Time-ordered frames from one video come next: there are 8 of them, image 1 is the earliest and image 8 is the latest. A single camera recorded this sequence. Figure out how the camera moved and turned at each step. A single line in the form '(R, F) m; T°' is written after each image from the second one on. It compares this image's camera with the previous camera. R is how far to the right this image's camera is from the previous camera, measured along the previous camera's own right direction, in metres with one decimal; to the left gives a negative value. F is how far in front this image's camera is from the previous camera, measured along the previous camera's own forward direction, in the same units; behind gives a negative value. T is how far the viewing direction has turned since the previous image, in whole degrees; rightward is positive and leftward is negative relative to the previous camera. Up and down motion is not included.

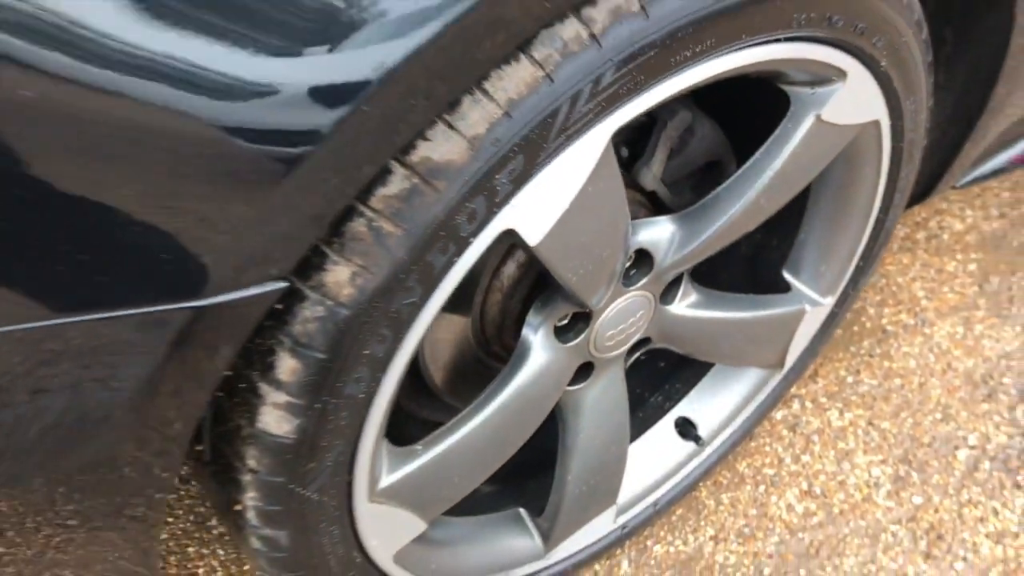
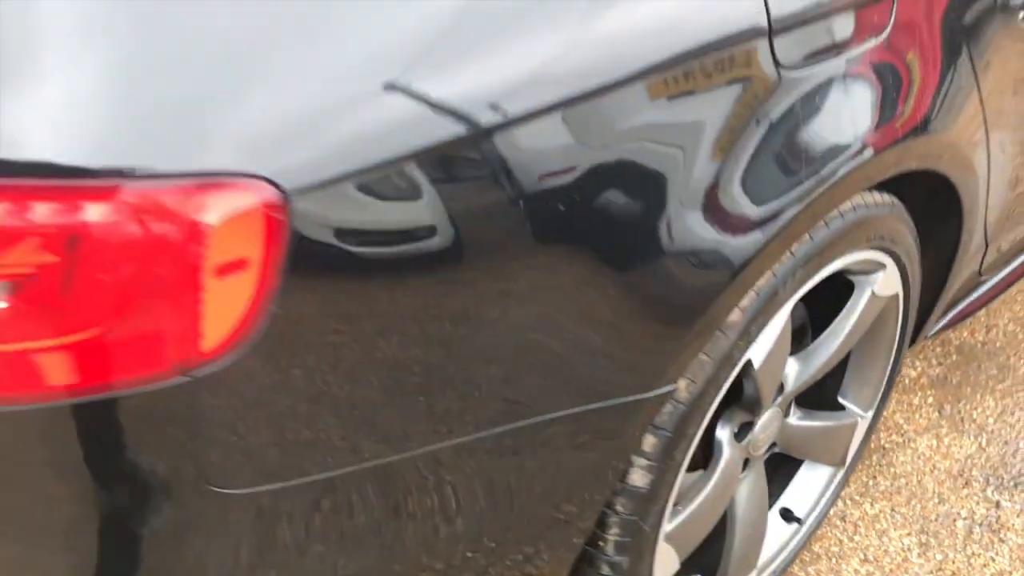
(-0.4, -0.4) m; +8°
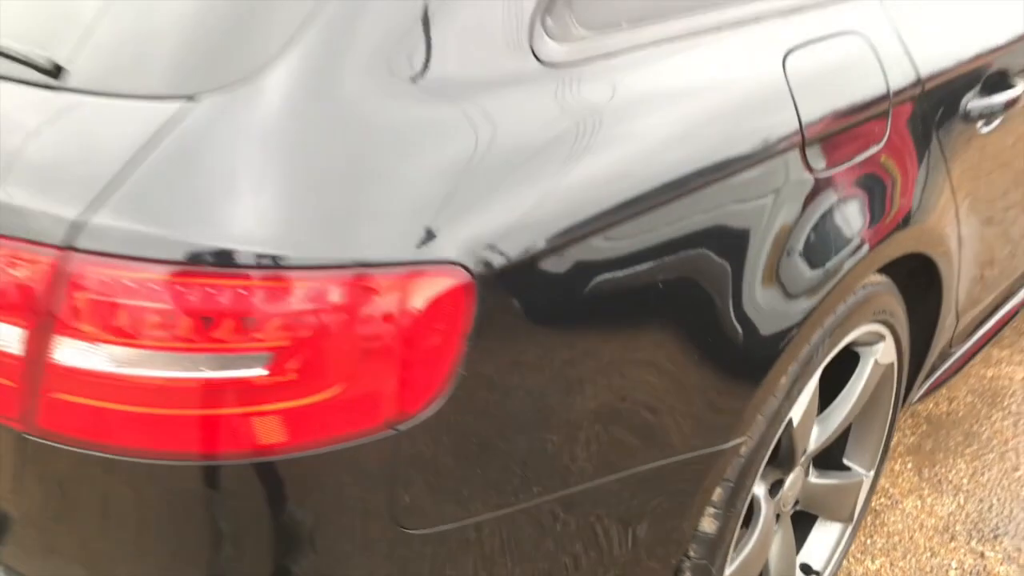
(-0.2, -0.2) m; +5°
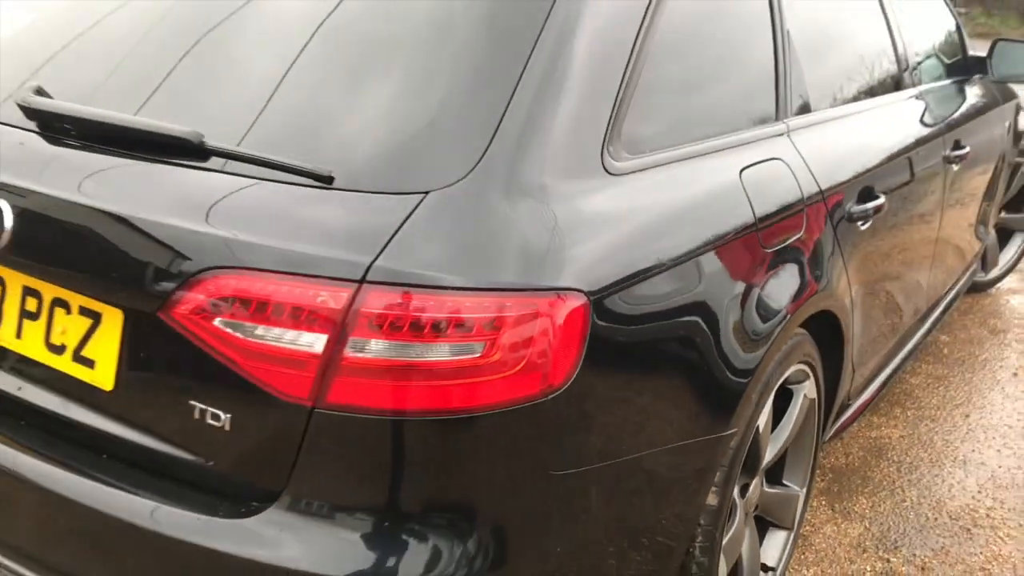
(-0.3, -0.4) m; +8°
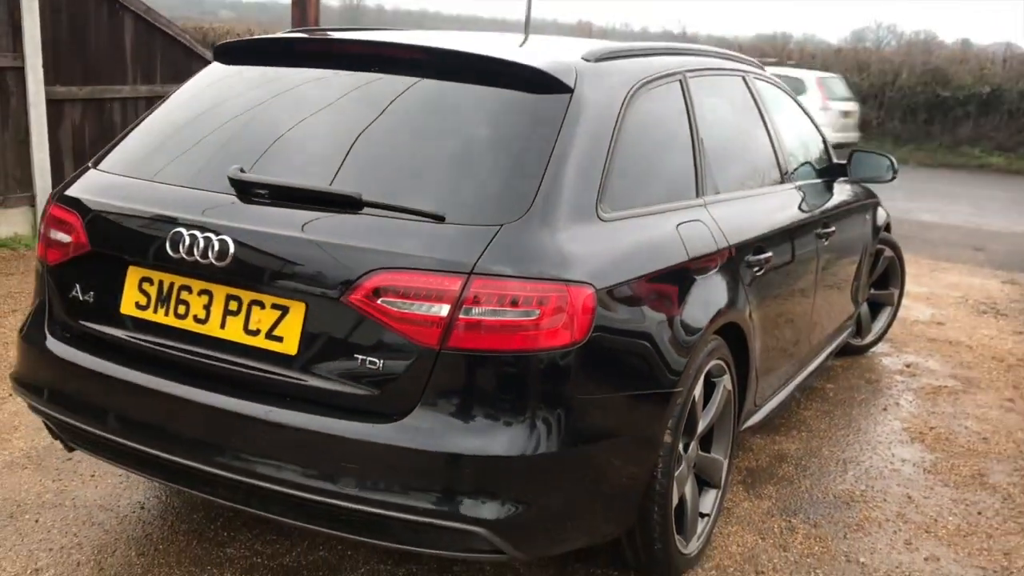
(-0.3, -0.8) m; +5°
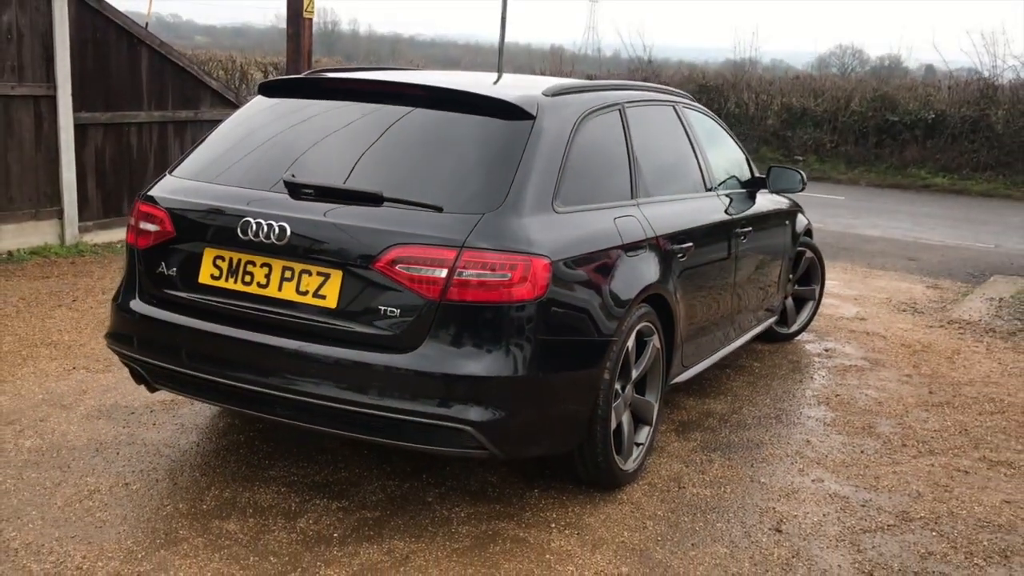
(0.0, -0.8) m; +1°
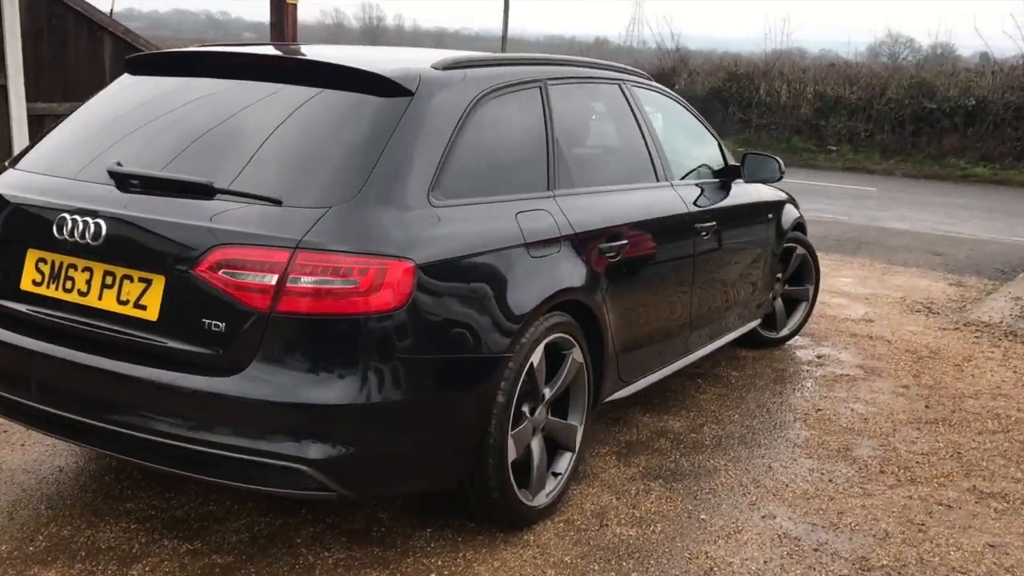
(+0.5, +0.5) m; -3°
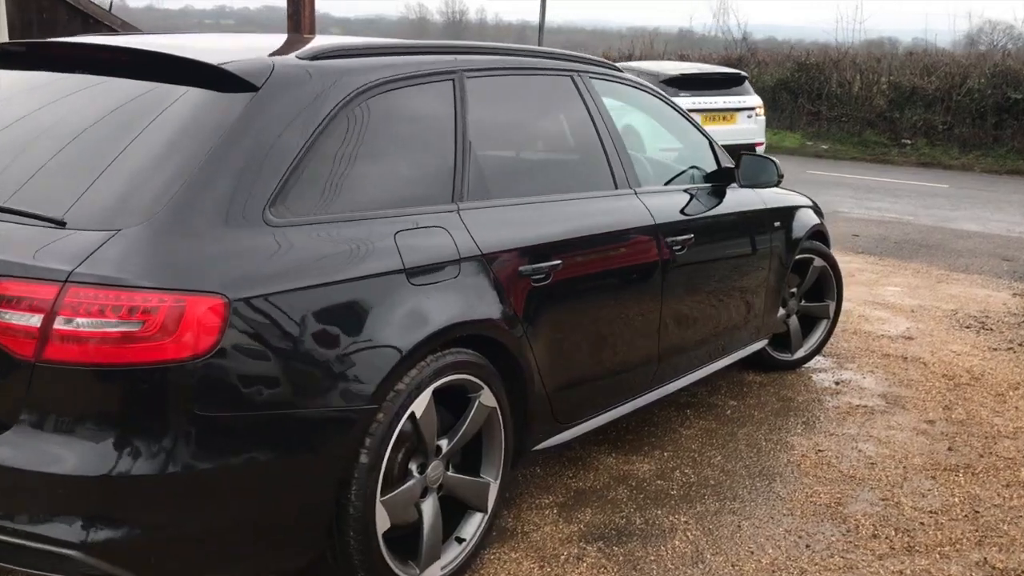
(+0.5, +0.5) m; -5°
